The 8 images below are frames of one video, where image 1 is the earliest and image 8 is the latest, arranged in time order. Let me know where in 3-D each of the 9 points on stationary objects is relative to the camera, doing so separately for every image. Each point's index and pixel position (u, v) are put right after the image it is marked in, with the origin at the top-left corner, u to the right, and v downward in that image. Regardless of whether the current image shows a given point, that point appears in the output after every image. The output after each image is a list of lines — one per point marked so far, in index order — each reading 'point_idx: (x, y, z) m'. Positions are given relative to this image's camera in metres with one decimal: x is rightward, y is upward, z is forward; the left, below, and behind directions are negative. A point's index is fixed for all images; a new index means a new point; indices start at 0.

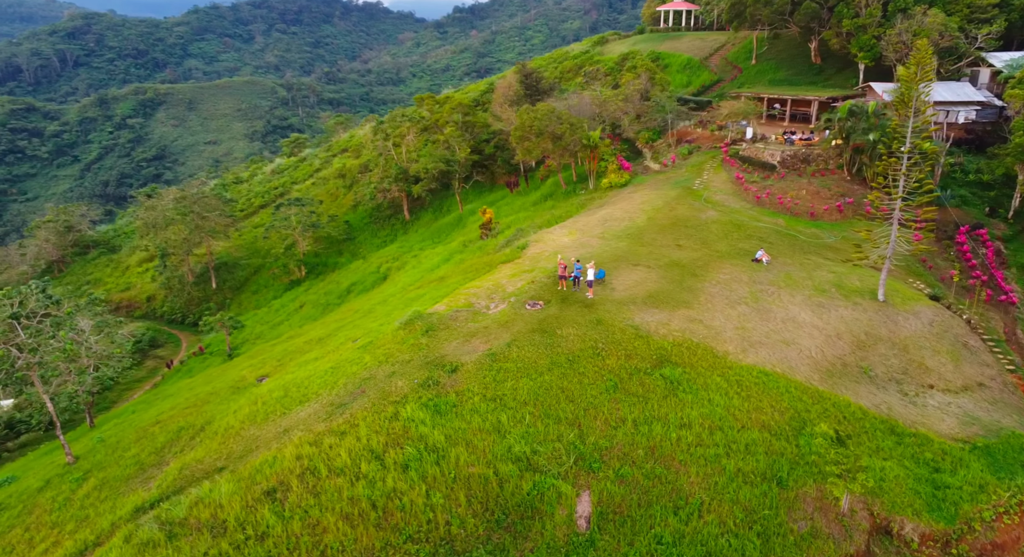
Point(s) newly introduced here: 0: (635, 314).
0: (+4.3, -1.2, +19.4) m
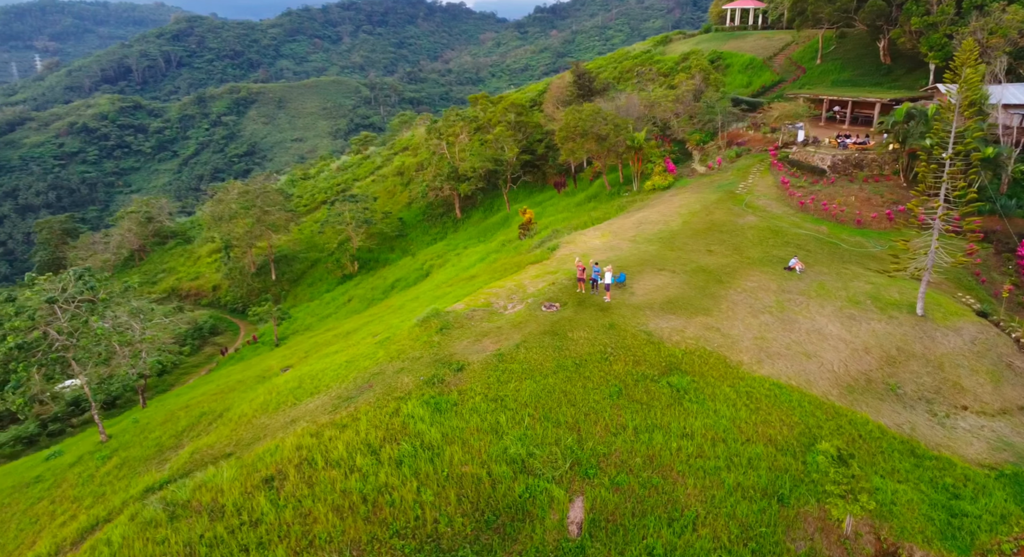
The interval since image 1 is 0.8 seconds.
0: (+4.6, -1.4, +18.8) m
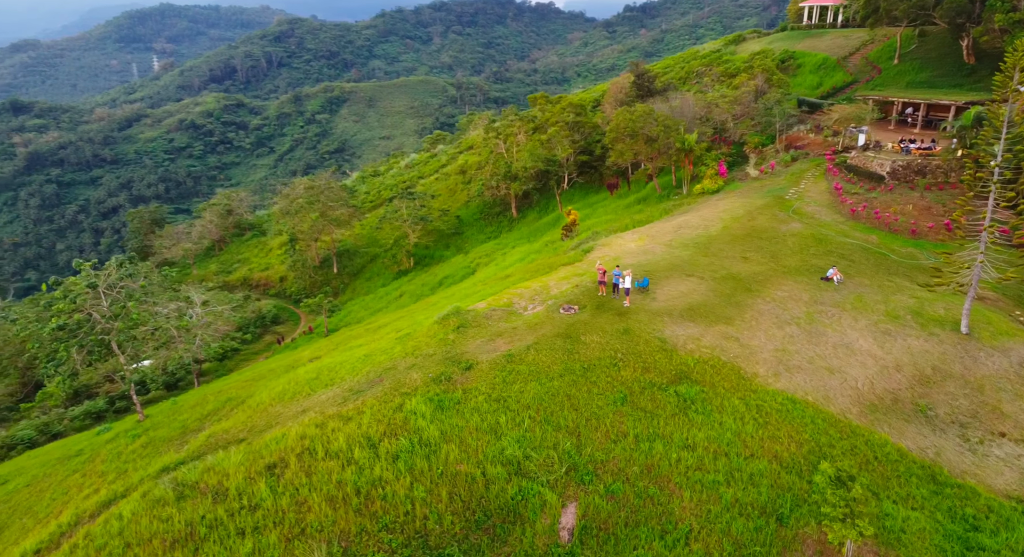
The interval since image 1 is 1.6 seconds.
0: (+5.1, -1.5, +18.3) m
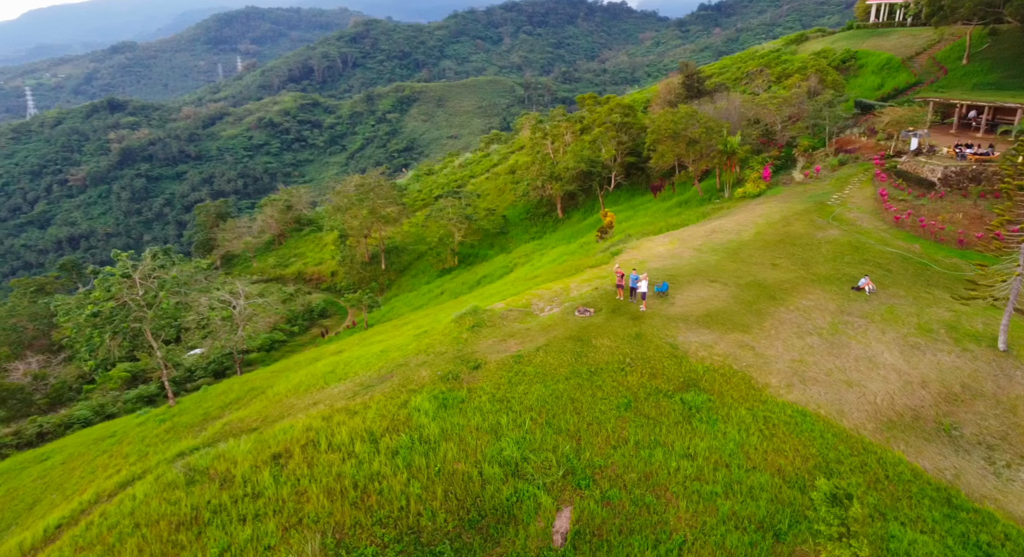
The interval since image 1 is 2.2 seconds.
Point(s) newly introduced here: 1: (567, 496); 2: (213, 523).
0: (+5.4, -1.7, +17.9) m
1: (+1.3, -4.9, +12.6) m
2: (-6.8, -5.6, +12.9) m
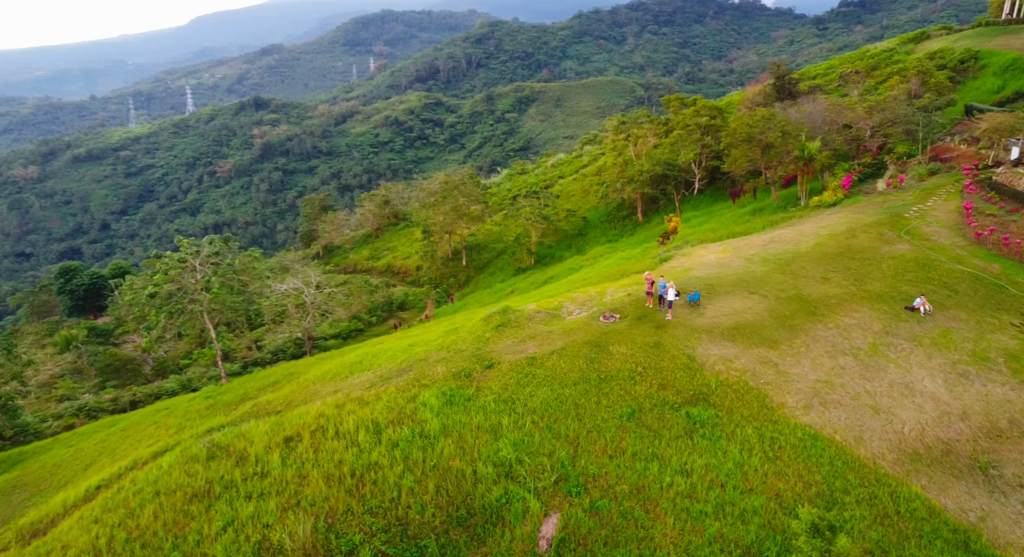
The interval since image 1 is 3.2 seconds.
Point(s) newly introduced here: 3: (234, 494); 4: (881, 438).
0: (+5.8, -2.0, +17.3) m
1: (+1.0, -5.0, +12.4) m
2: (-7.0, -5.3, +13.7) m
3: (-6.7, -5.3, +13.7) m
4: (+8.7, -3.7, +13.1) m
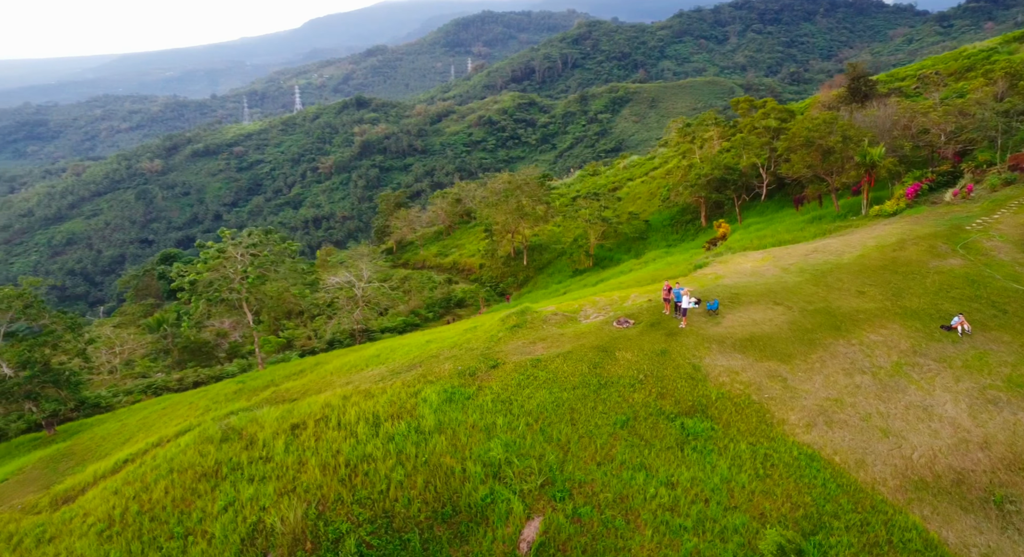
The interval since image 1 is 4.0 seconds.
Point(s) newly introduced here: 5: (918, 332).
0: (+6.0, -2.3, +16.8) m
1: (+0.6, -5.0, +12.5) m
2: (-7.2, -5.1, +14.4) m
3: (-7.0, -5.1, +14.4) m
4: (+8.4, -4.1, +12.5) m
5: (+13.9, -1.8, +19.1) m
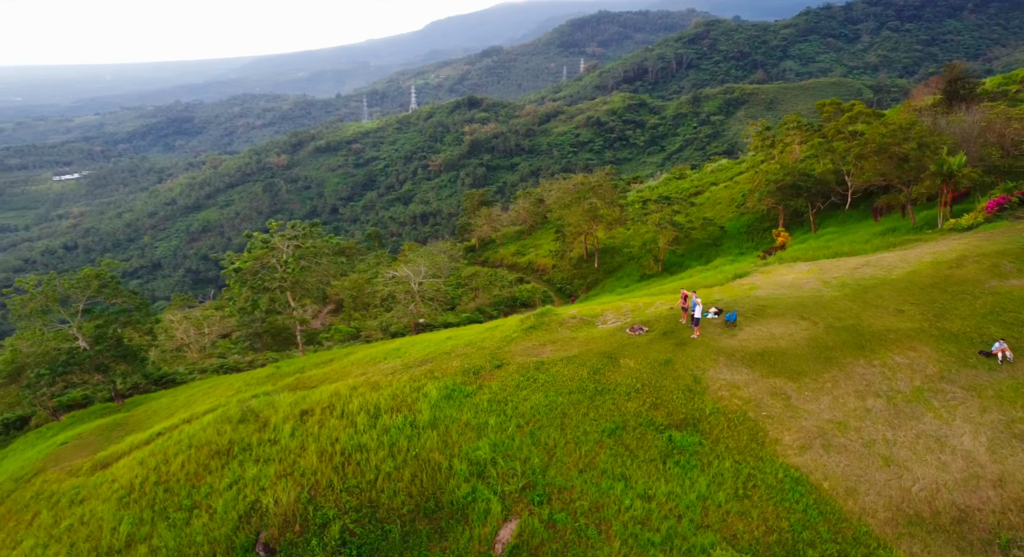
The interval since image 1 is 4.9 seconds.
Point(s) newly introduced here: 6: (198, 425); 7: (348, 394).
0: (+6.0, -2.6, +16.4) m
1: (+0.1, -5.2, +12.6) m
2: (-7.5, -4.9, +15.4) m
3: (-7.3, -4.8, +15.3) m
4: (+7.9, -4.6, +11.9) m
5: (+14.1, -2.5, +17.9) m
6: (-10.0, -4.5, +17.7) m
7: (-5.1, -3.5, +17.4) m
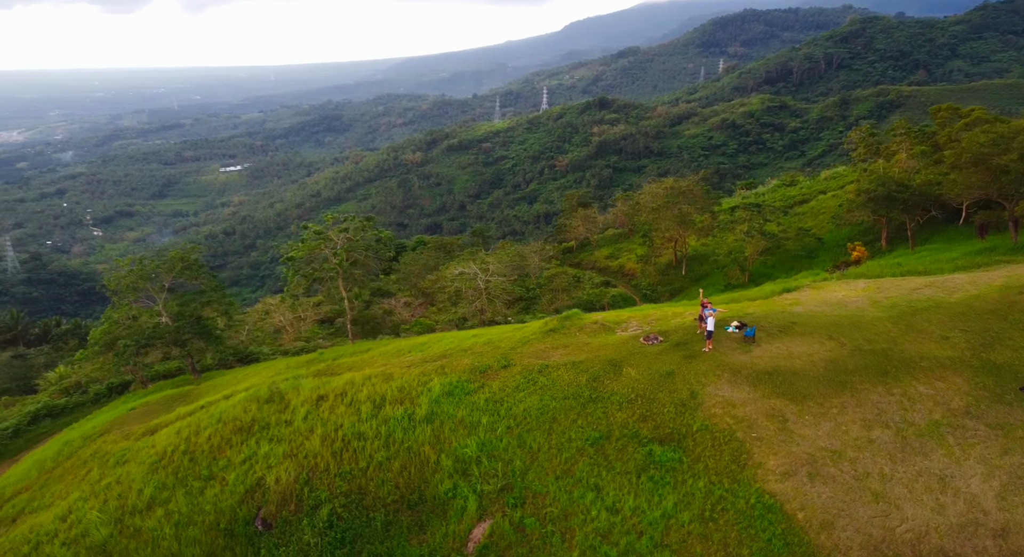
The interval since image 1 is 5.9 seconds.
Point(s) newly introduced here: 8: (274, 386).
0: (+5.9, -3.0, +16.1) m
1: (-0.5, -5.3, +13.1) m
2: (-7.7, -4.7, +16.7) m
3: (-7.4, -4.6, +16.7) m
4: (+7.1, -5.1, +11.4) m
5: (+14.2, -3.3, +16.6) m
6: (-9.8, -4.2, +19.4) m
7: (-5.0, -3.4, +18.4) m
8: (-8.5, -3.8, +19.7) m
